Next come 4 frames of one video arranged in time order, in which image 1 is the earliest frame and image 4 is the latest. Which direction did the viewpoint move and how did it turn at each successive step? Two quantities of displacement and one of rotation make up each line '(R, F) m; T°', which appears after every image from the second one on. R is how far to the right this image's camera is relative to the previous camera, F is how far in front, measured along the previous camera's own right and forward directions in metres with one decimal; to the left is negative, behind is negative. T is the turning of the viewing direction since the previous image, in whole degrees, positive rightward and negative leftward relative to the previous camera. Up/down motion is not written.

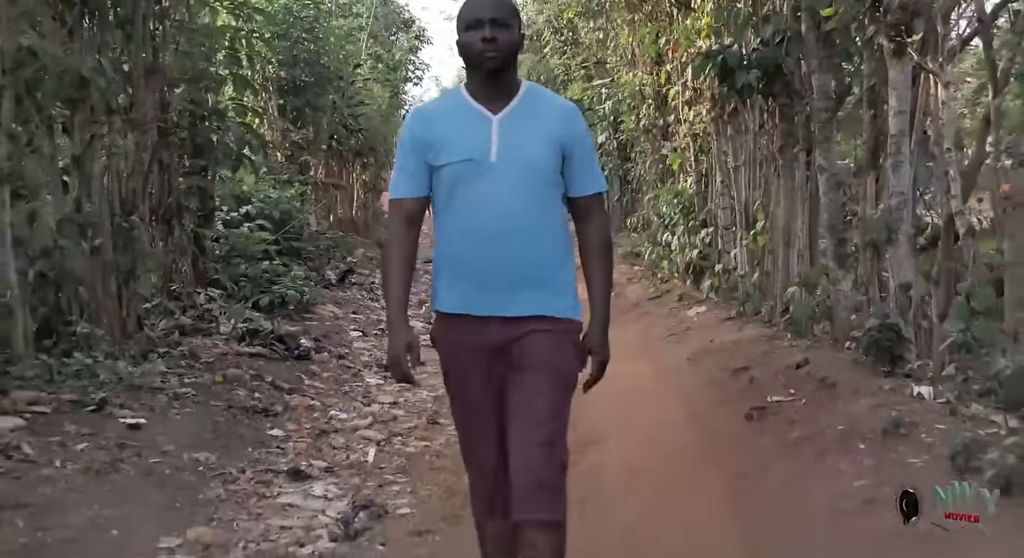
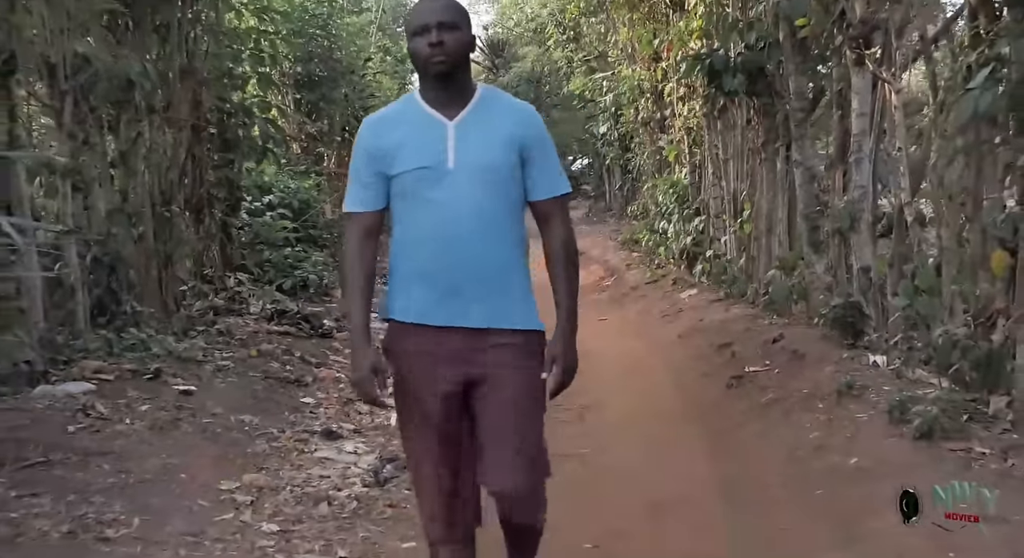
(0.0, -0.7) m; 0°
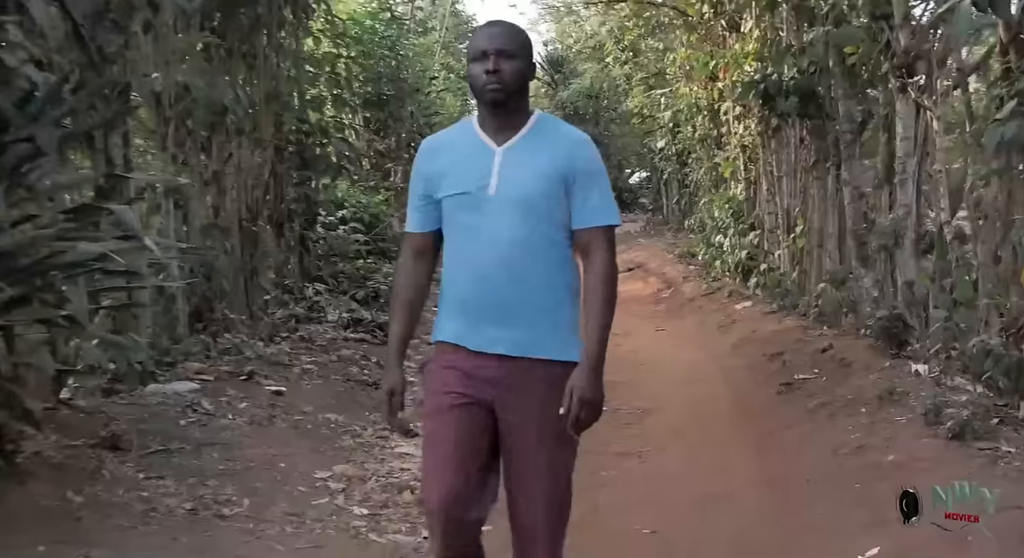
(0.0, -0.5) m; -3°
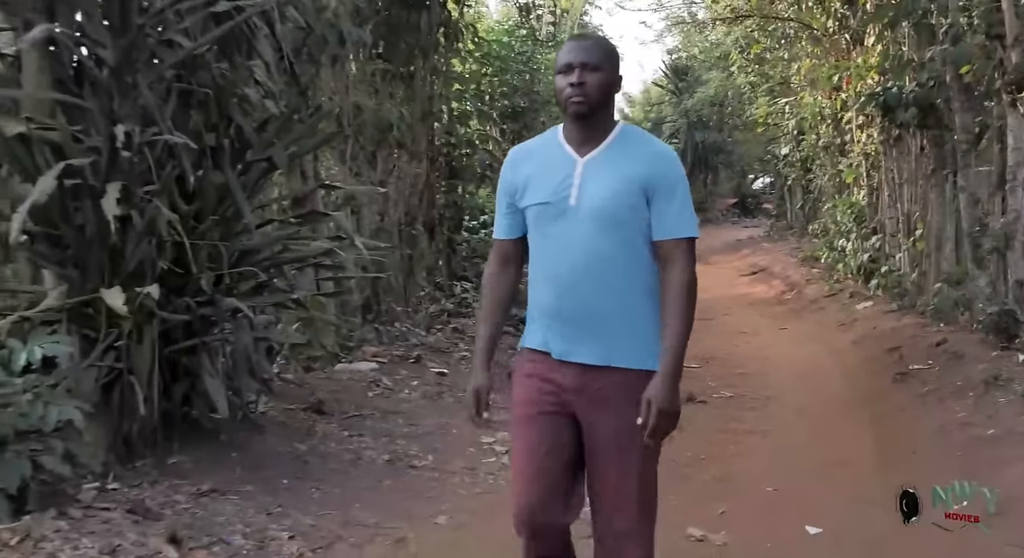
(-0.1, -0.8) m; -6°
